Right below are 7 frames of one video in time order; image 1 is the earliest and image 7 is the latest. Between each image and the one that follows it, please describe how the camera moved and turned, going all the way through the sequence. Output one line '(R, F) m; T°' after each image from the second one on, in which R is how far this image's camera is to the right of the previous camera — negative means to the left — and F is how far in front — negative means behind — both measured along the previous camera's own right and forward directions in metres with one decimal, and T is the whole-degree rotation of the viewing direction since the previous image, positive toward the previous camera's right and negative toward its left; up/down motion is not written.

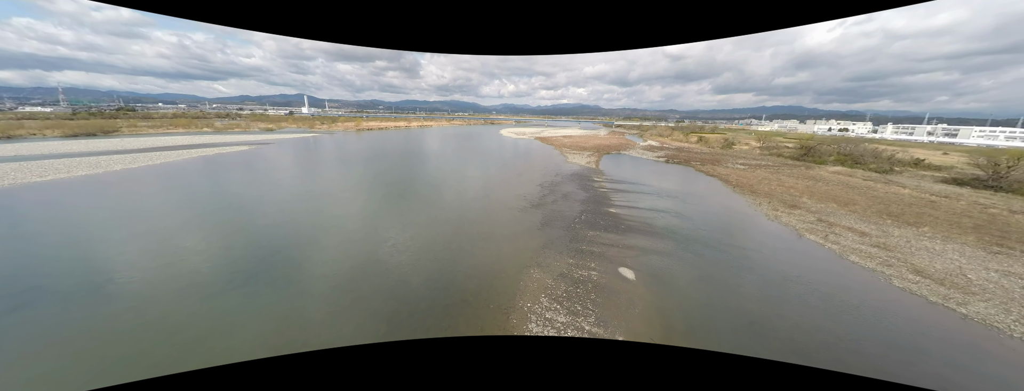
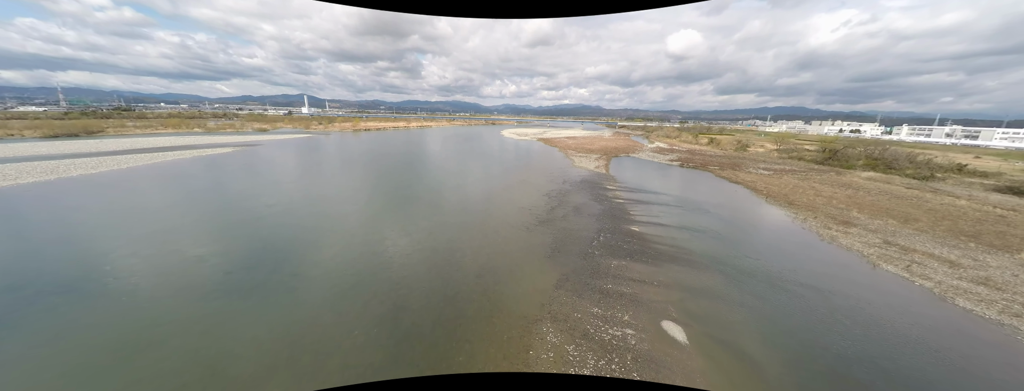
(-0.1, +1.8) m; 0°
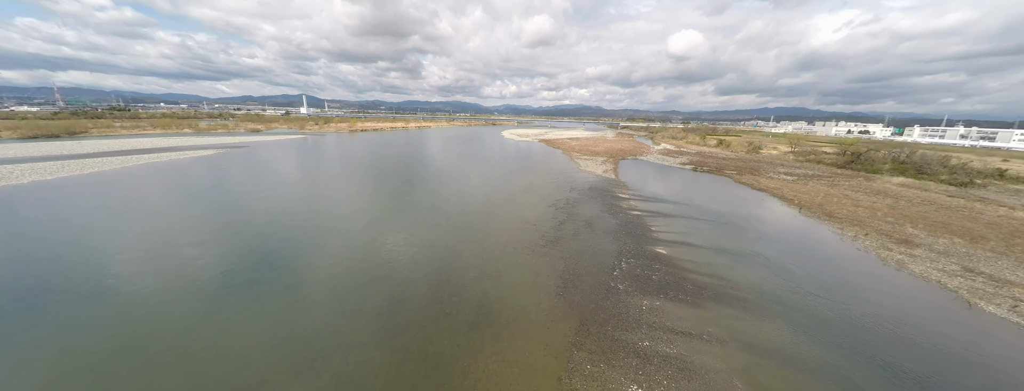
(-0.1, +1.5) m; 0°
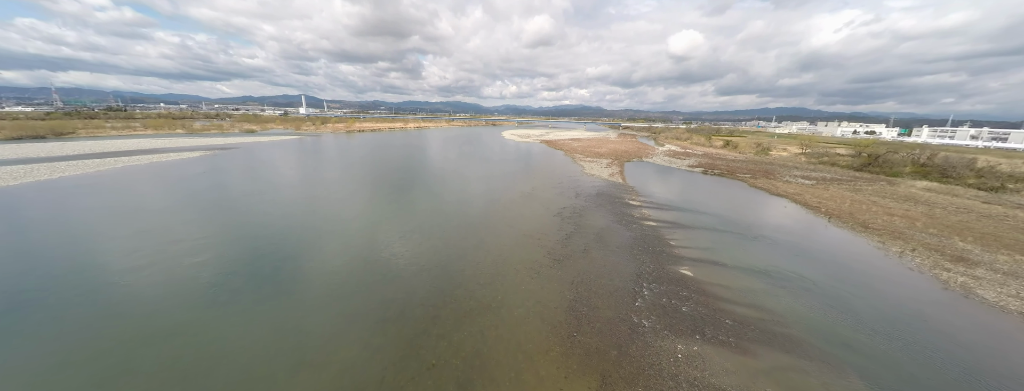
(0.0, +1.1) m; 0°
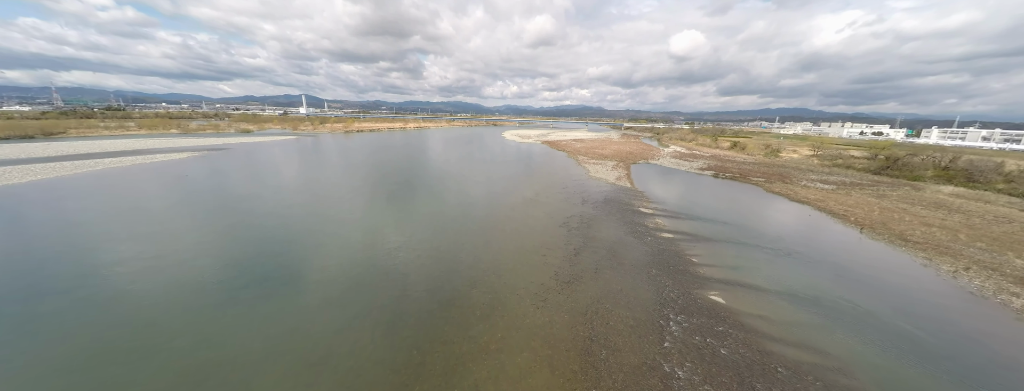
(0.0, +1.0) m; 0°
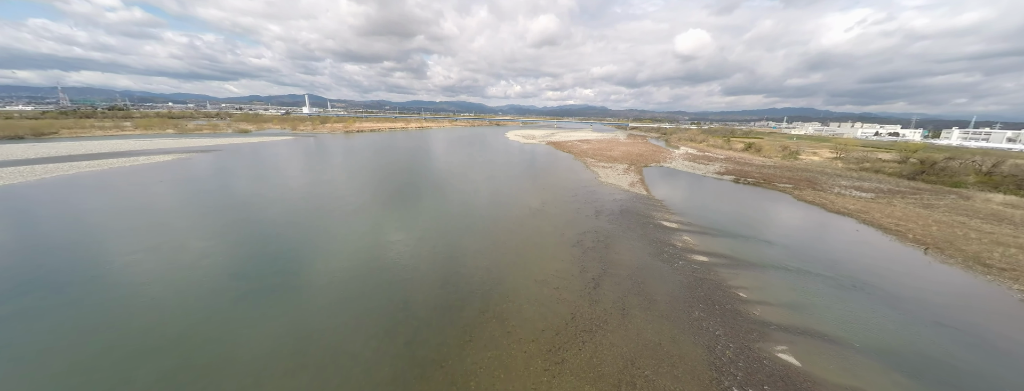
(-0.1, +1.4) m; -1°
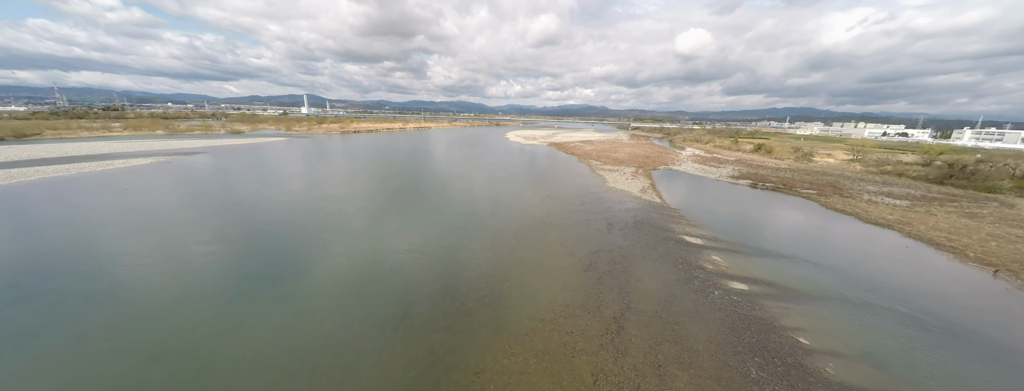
(0.0, +1.2) m; 0°
